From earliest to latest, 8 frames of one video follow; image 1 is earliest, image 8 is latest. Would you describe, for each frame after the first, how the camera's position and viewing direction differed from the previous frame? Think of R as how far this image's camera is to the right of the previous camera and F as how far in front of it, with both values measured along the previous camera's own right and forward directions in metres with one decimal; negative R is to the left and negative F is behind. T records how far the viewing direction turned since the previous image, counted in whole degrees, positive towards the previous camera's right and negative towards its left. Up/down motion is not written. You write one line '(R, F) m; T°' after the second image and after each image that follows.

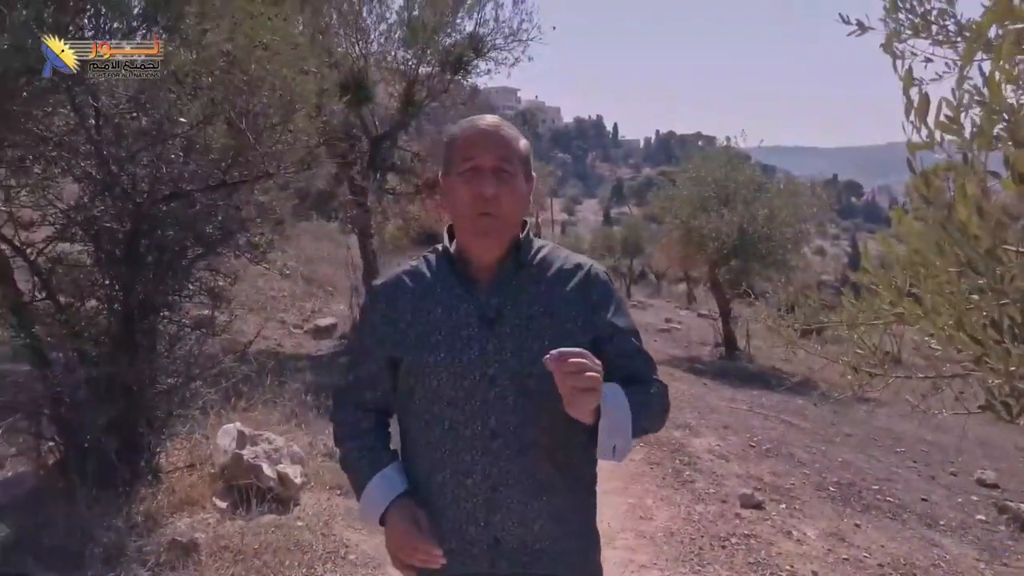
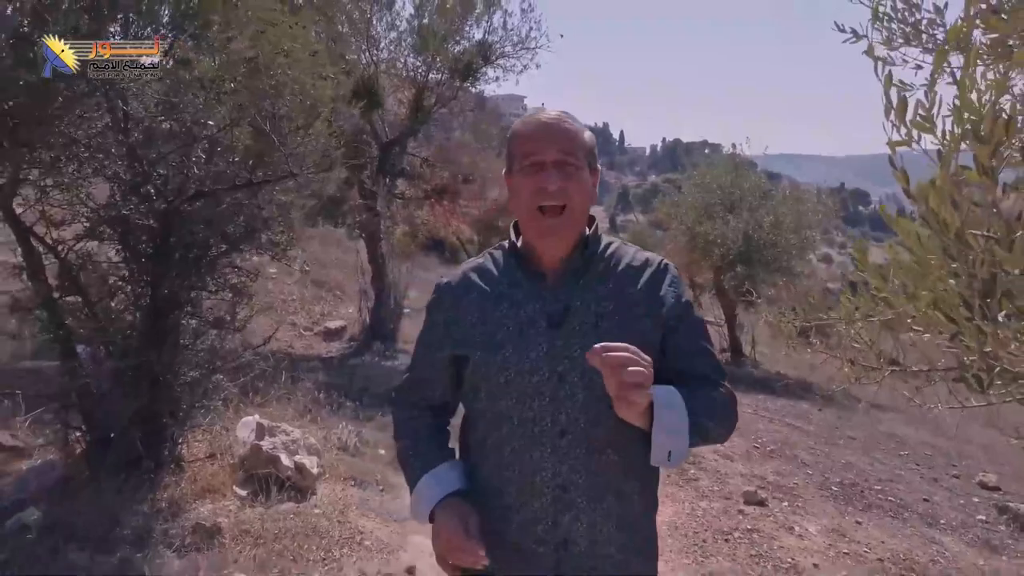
(0.0, -0.2) m; 0°
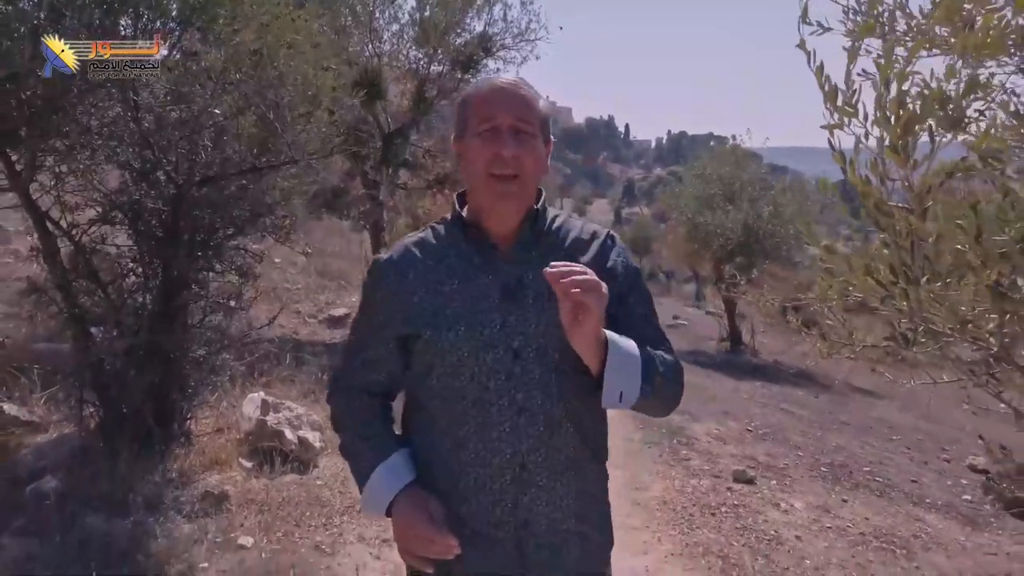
(+0.1, -0.2) m; 0°
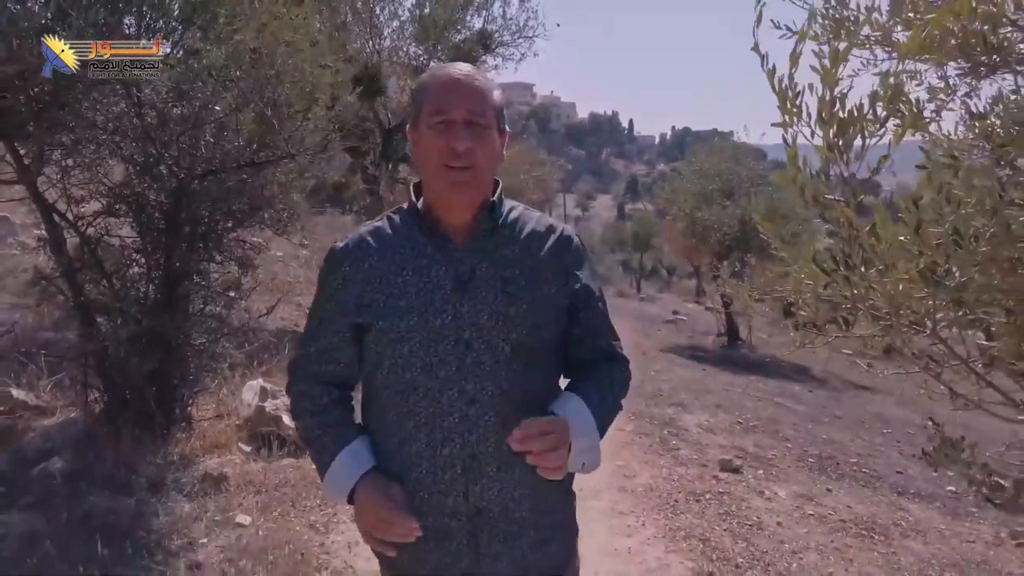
(+0.1, -0.2) m; 0°
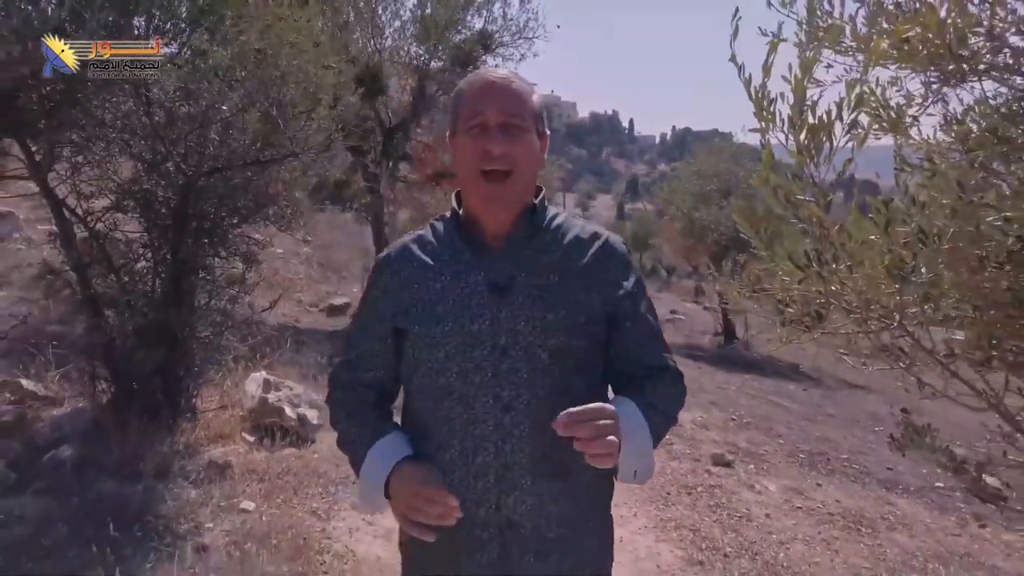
(0.0, -0.2) m; 0°
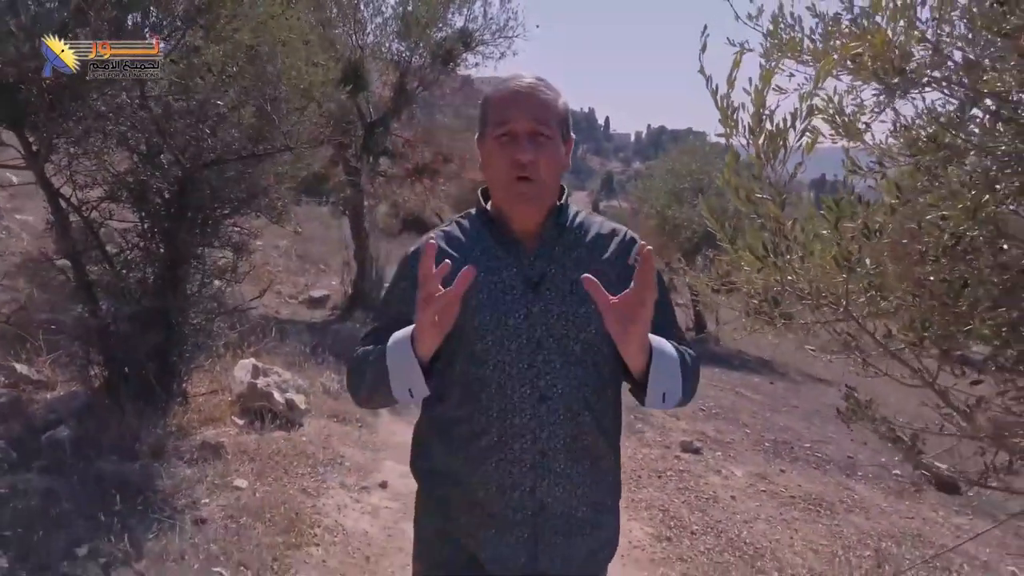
(-0.1, -0.3) m; +2°
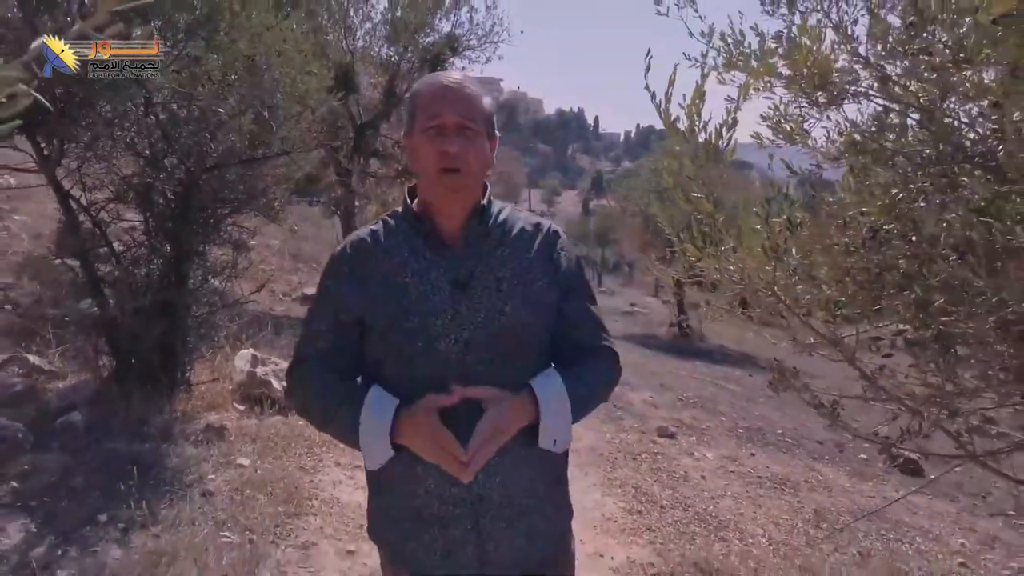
(+0.1, -0.4) m; +1°
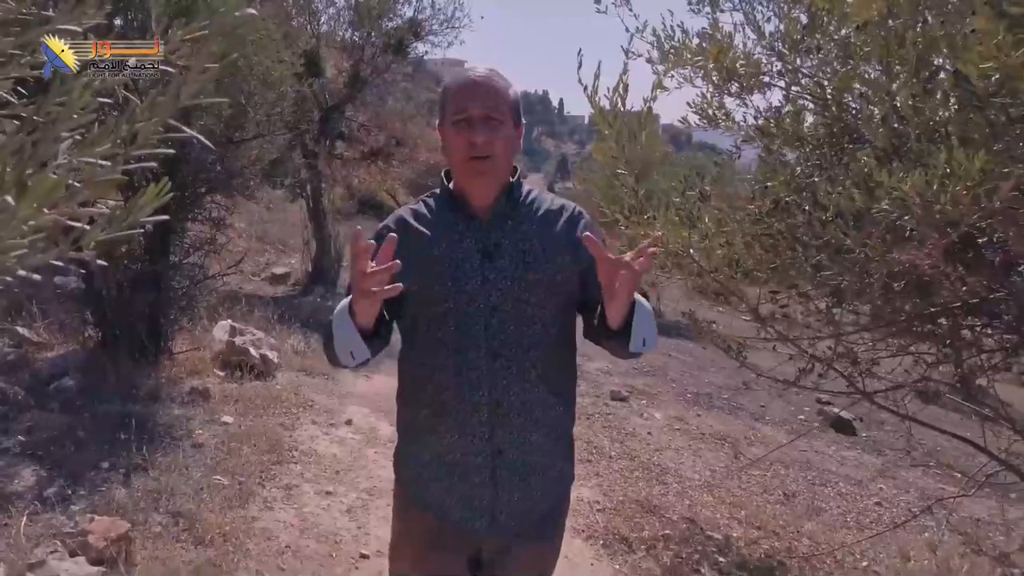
(+0.1, -0.6) m; +3°
